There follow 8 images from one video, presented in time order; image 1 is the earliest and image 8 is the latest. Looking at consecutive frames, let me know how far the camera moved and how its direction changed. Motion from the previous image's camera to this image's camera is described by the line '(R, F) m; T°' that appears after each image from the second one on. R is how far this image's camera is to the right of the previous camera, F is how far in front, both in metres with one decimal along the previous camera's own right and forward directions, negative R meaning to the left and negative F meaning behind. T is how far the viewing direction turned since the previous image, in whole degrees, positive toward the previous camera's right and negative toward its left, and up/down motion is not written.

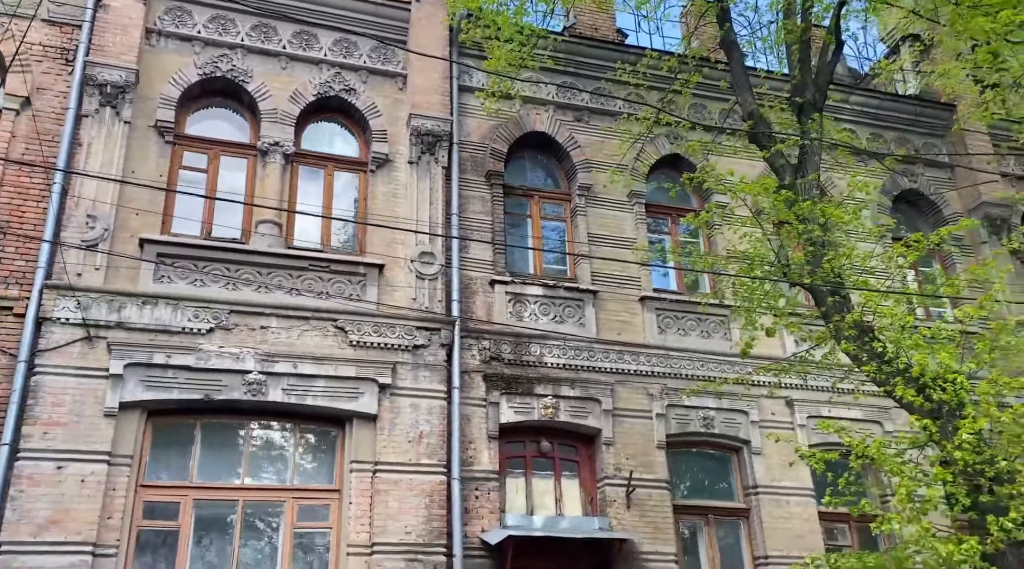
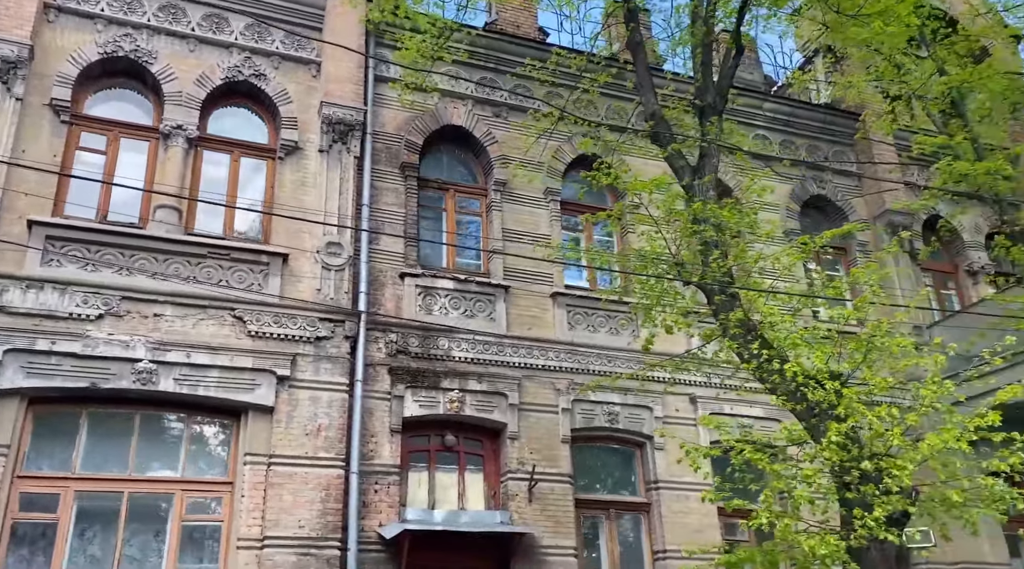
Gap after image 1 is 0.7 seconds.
(+0.3, 0.0) m; +4°
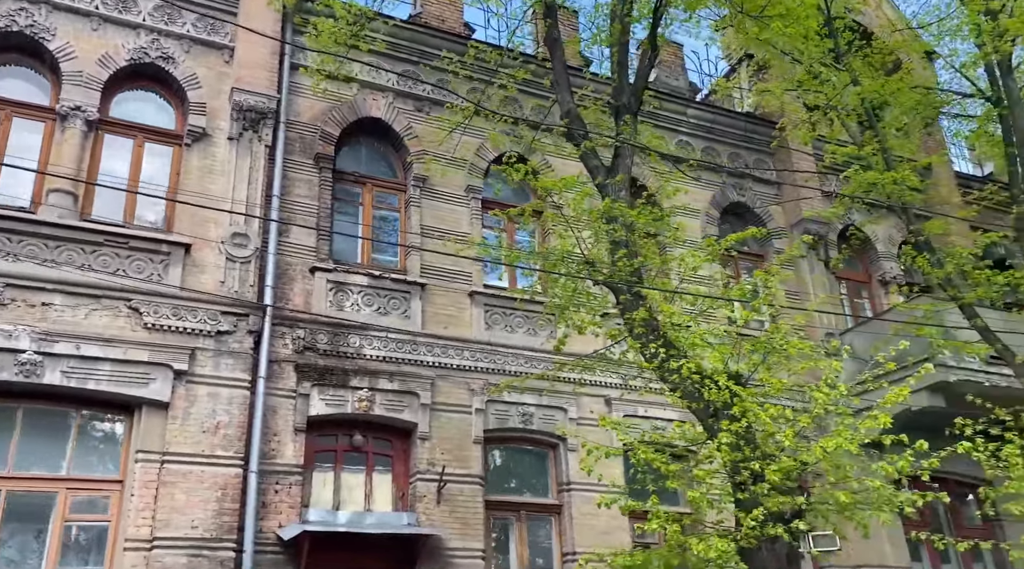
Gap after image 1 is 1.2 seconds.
(+0.2, +0.2) m; +4°
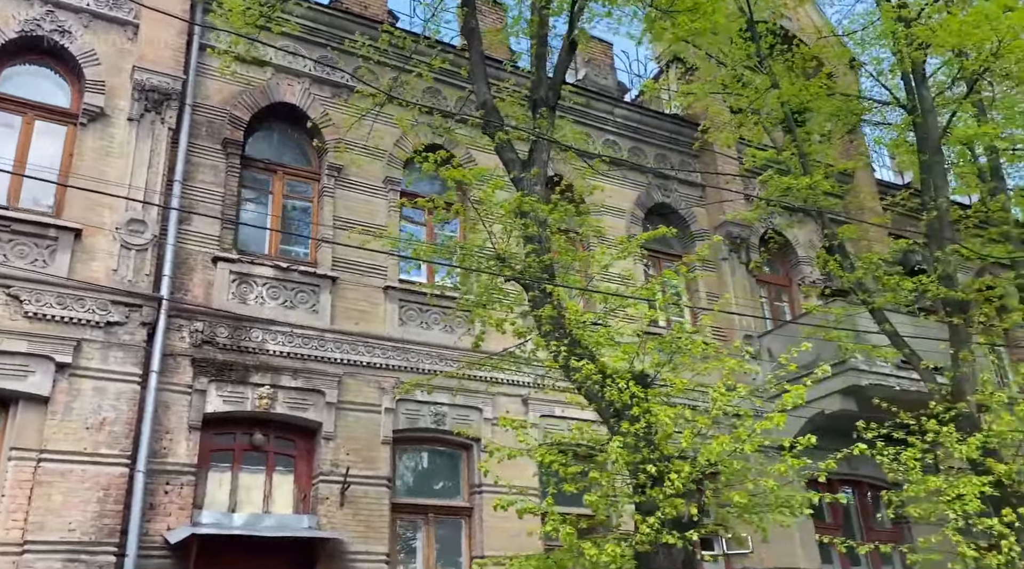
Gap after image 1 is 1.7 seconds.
(+0.3, +0.3) m; +4°
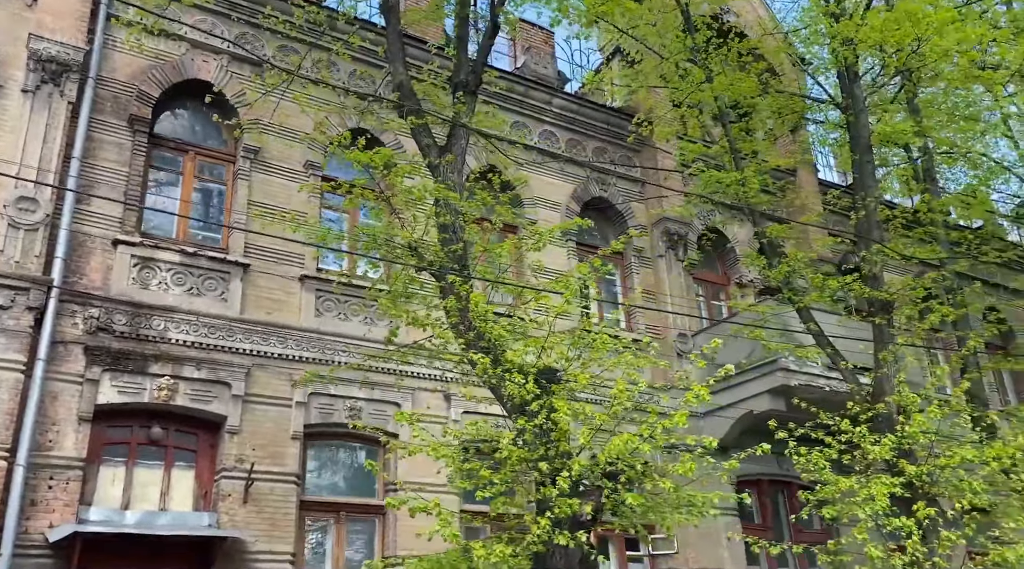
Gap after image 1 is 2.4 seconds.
(+0.4, +0.4) m; +3°
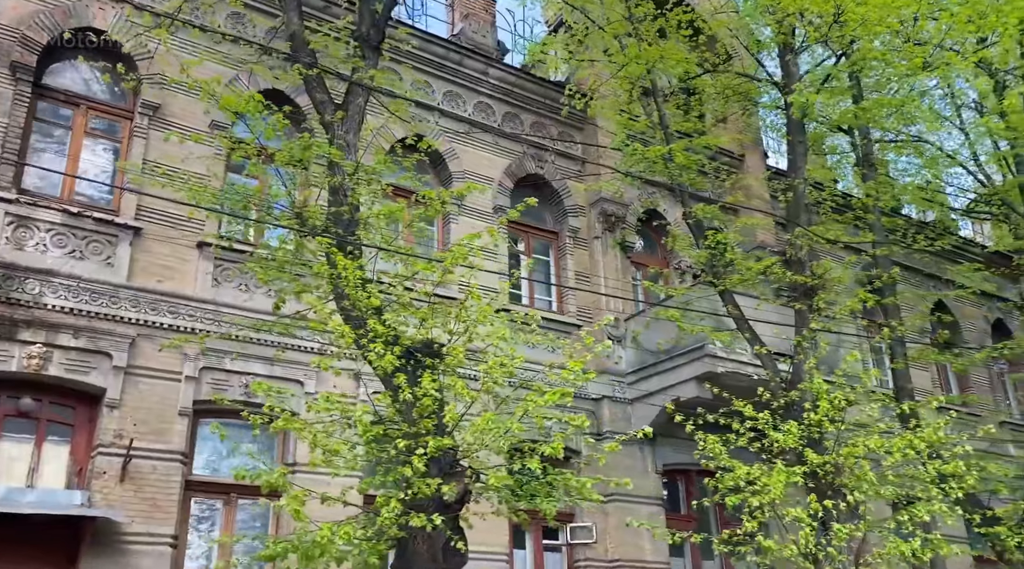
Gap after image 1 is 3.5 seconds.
(+0.7, +0.5) m; +2°
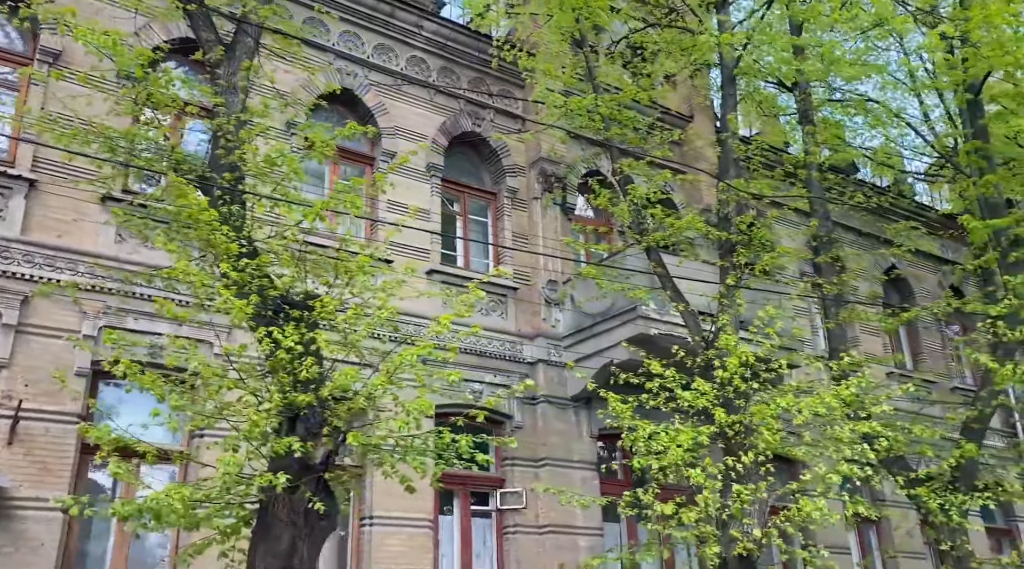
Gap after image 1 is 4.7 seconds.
(+0.7, +0.4) m; +1°
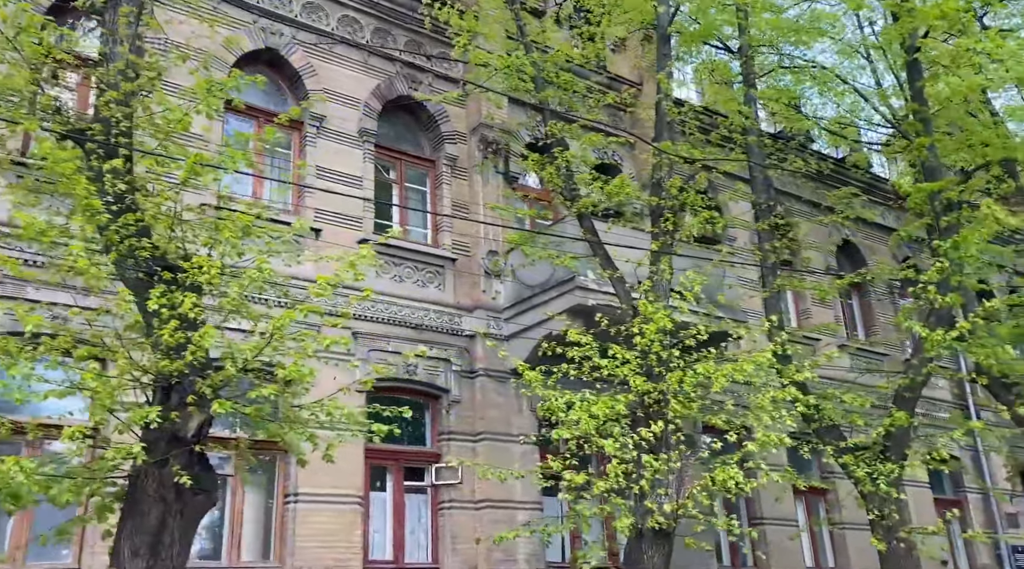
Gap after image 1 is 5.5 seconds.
(+0.5, +0.4) m; +2°
